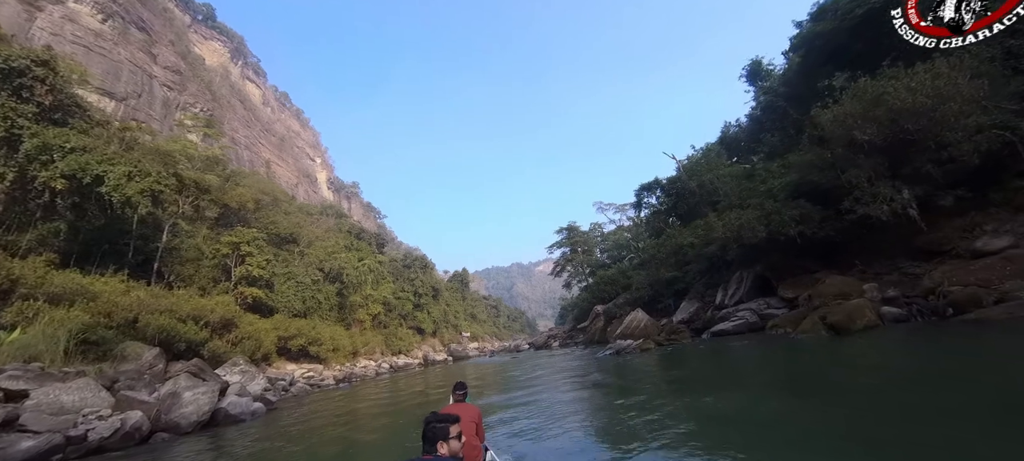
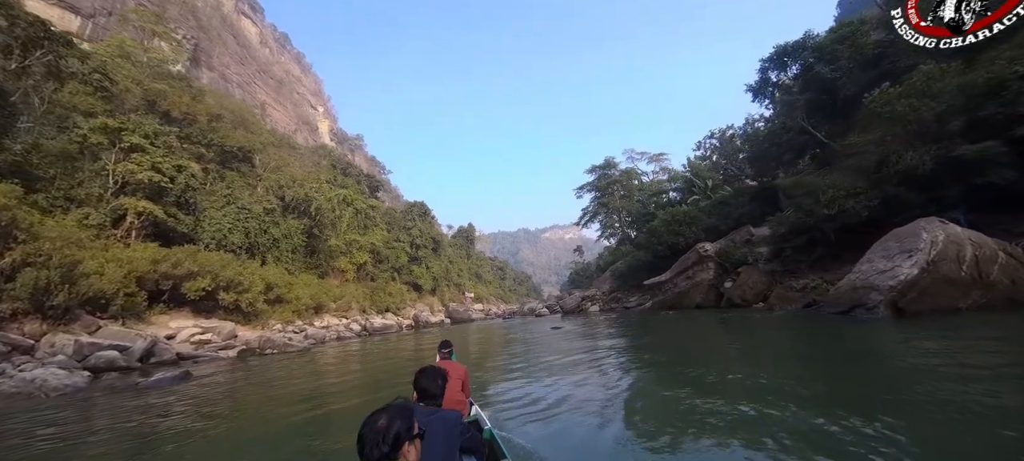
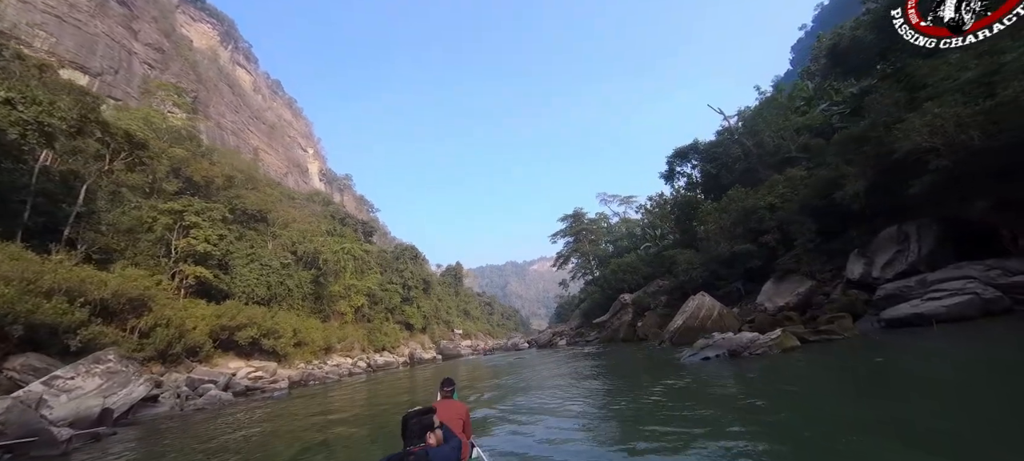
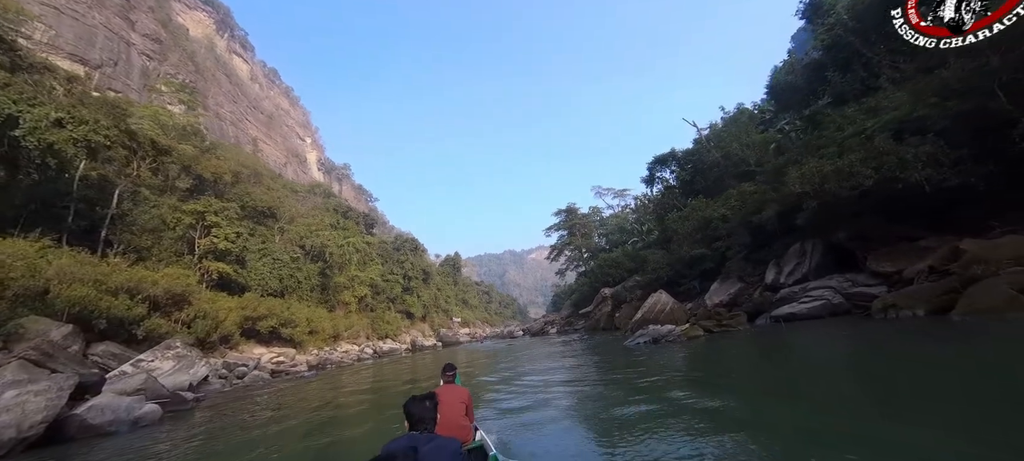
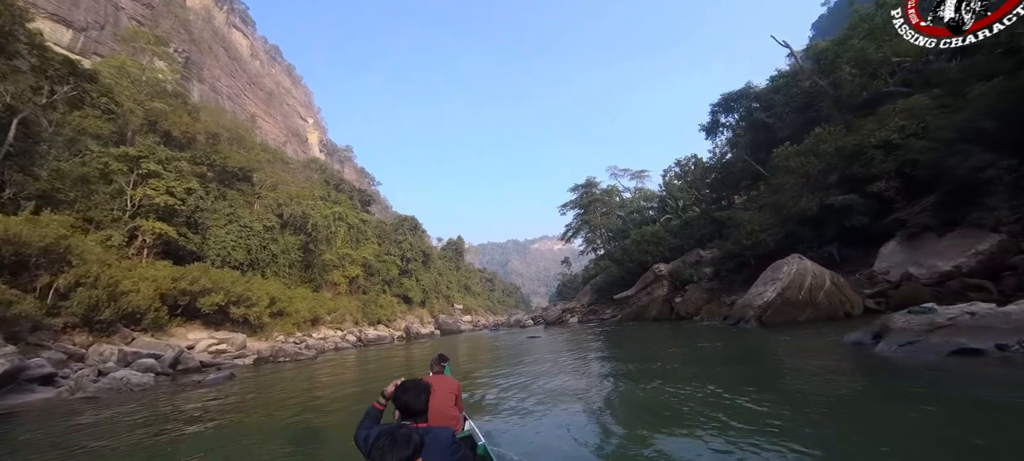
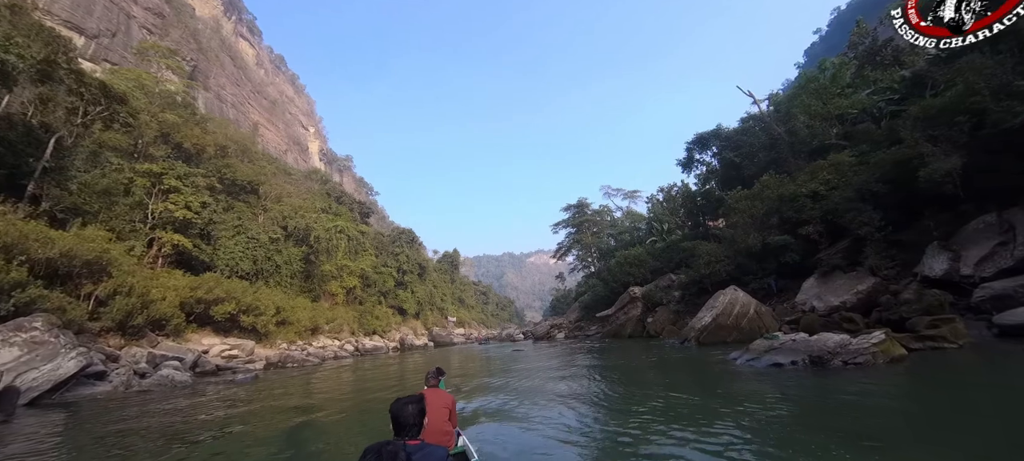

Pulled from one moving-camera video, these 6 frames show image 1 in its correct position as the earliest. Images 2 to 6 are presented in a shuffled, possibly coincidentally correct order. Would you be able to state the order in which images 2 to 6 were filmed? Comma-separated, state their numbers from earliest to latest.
4, 3, 6, 5, 2
